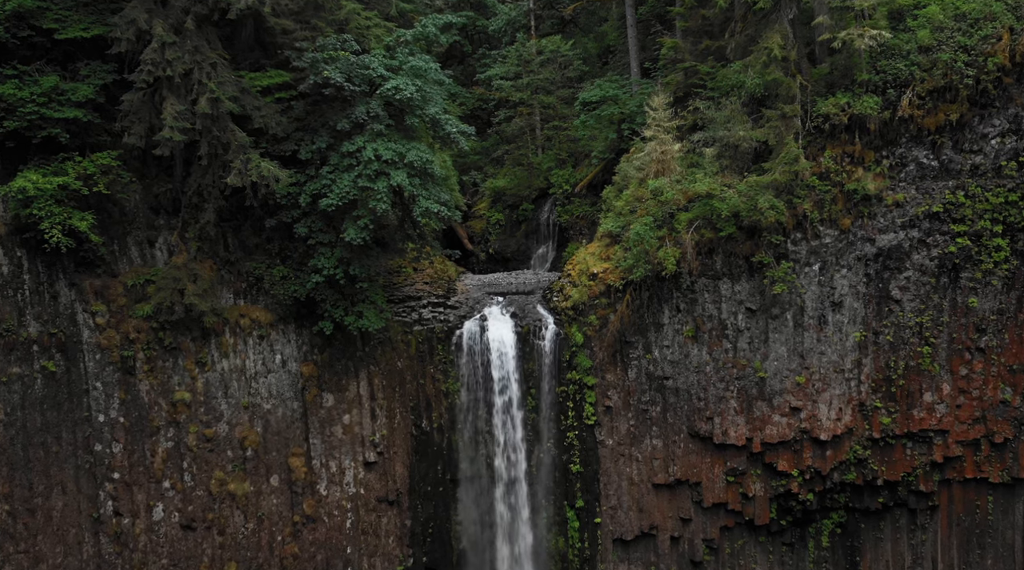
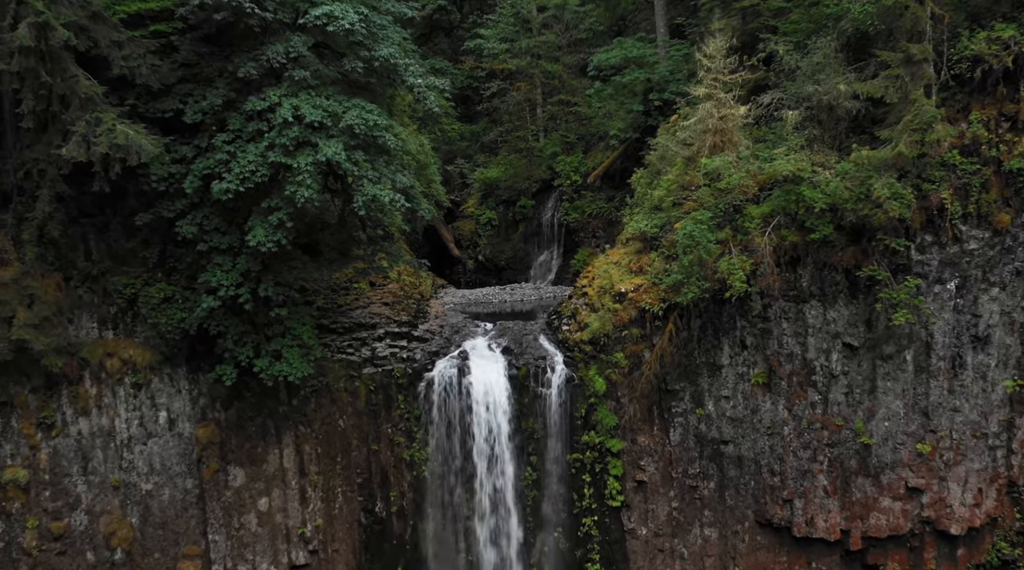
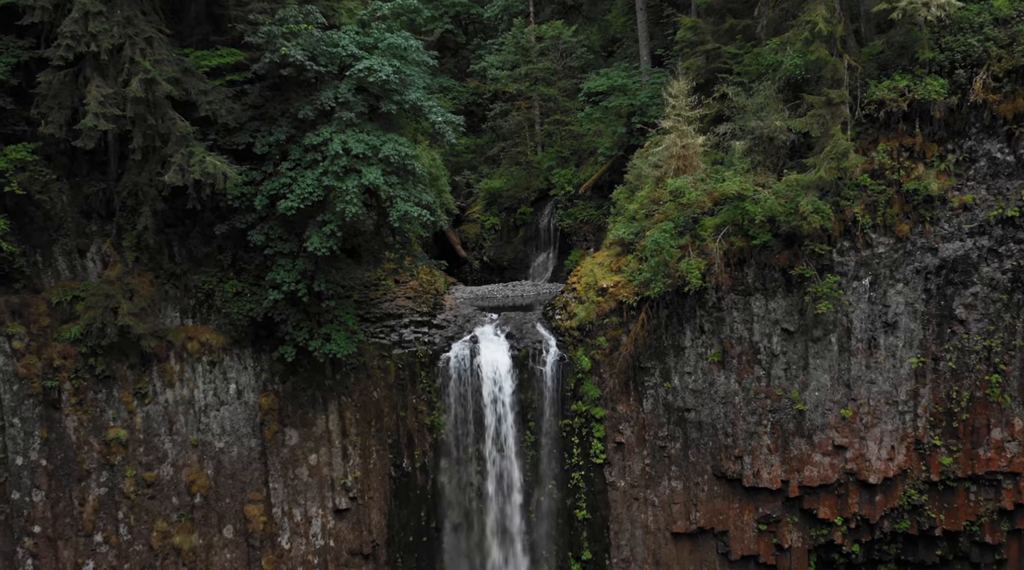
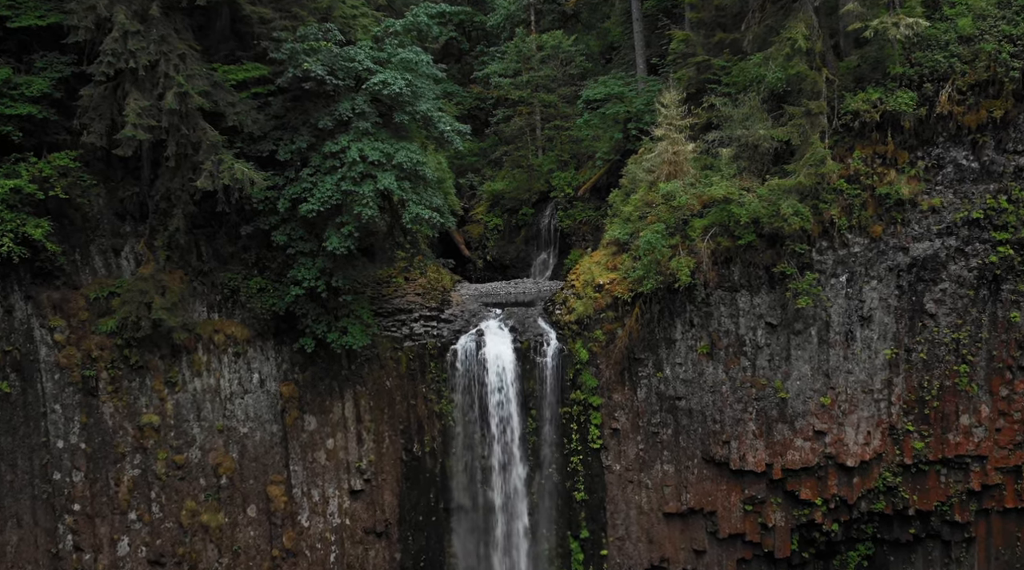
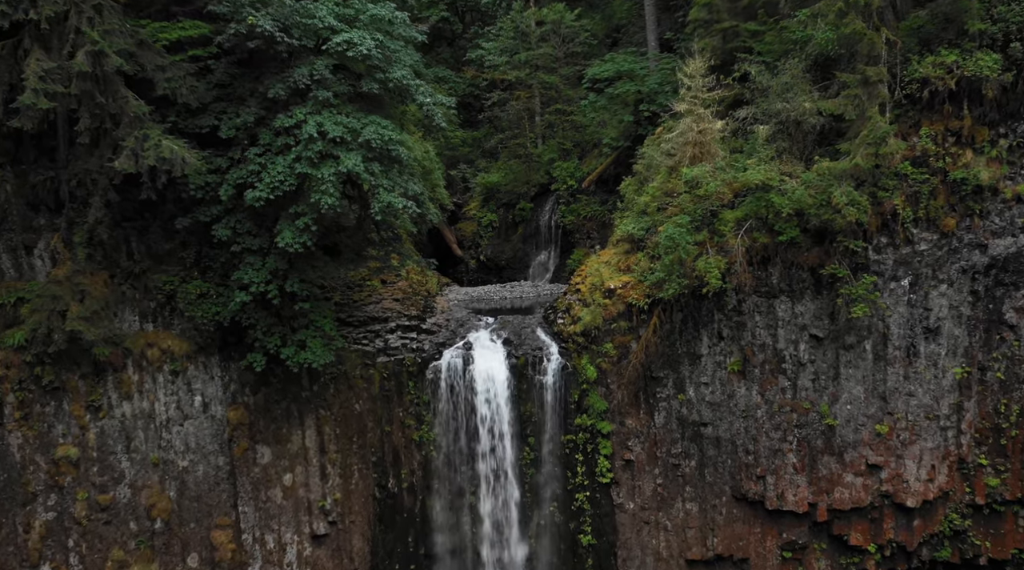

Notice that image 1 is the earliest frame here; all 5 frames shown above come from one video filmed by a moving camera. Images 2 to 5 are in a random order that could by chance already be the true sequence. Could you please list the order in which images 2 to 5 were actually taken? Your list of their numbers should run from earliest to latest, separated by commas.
4, 3, 5, 2
